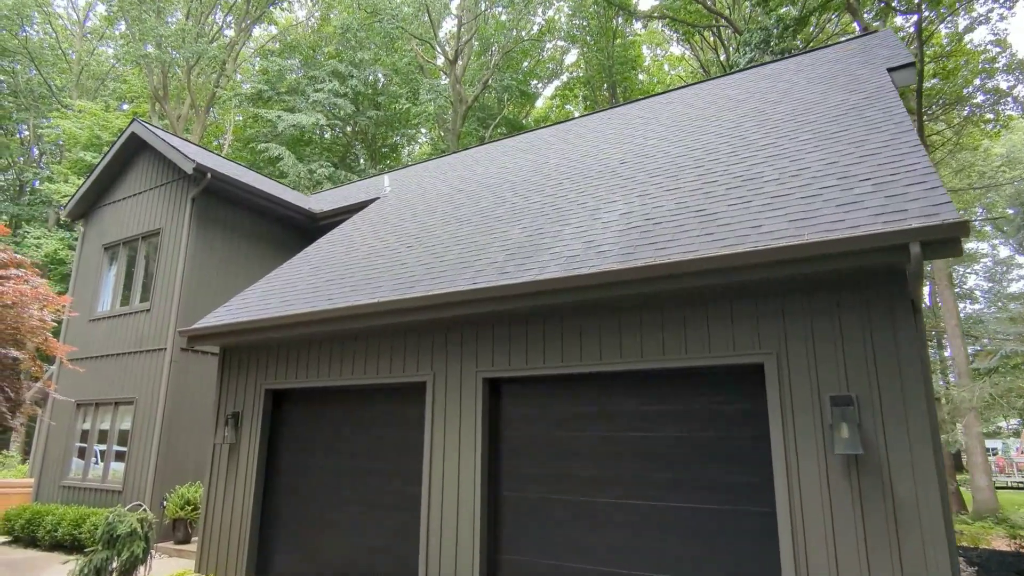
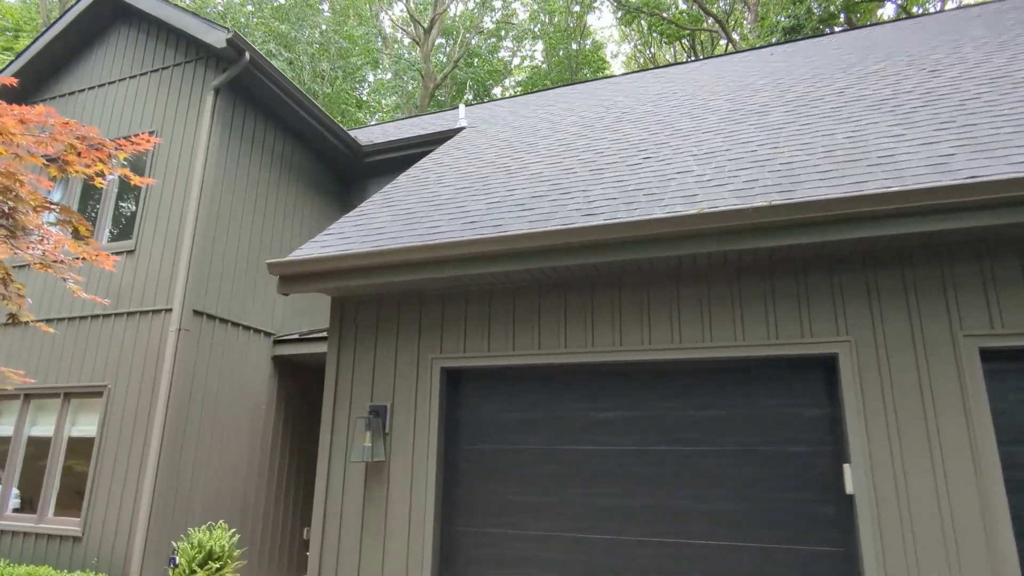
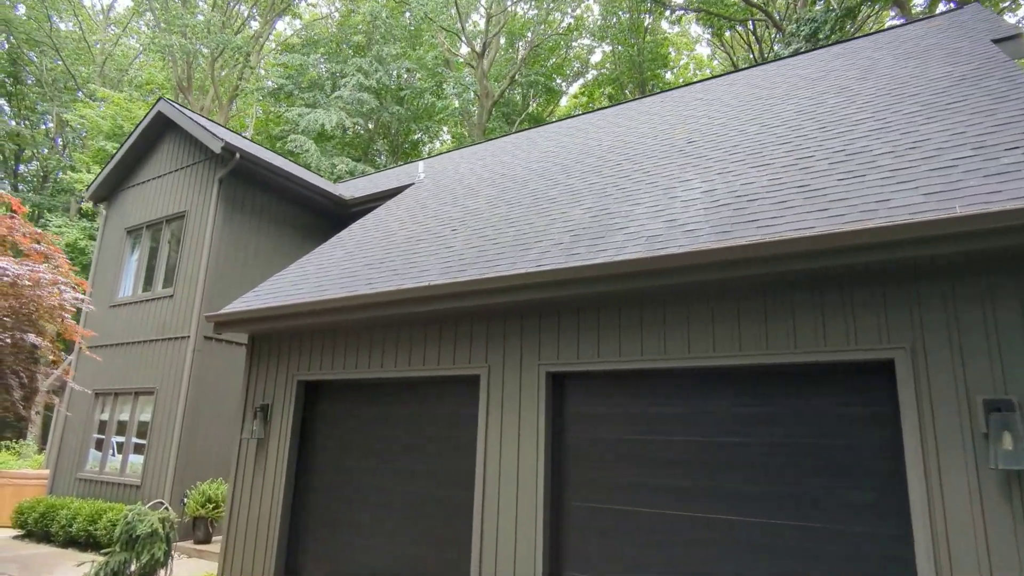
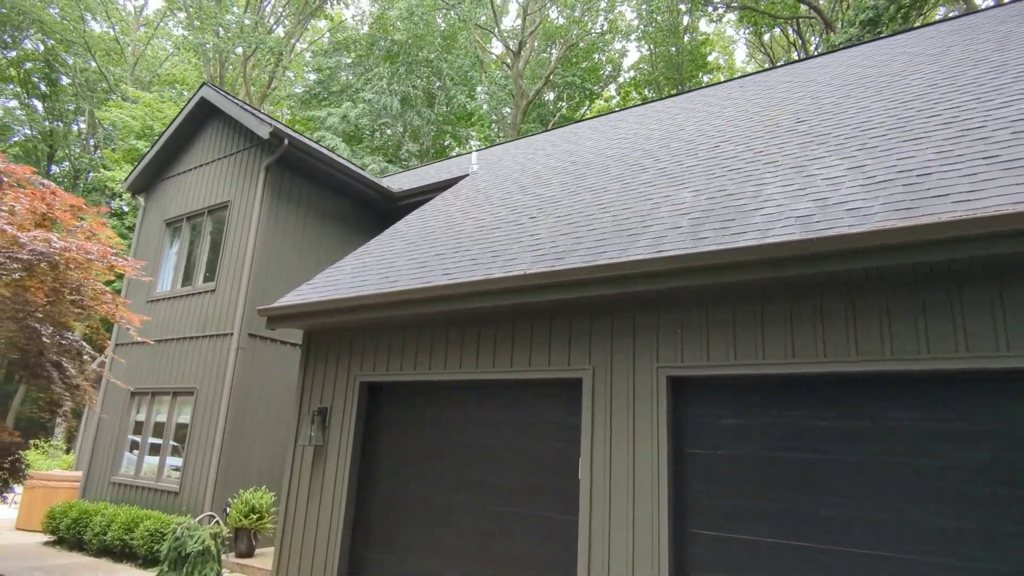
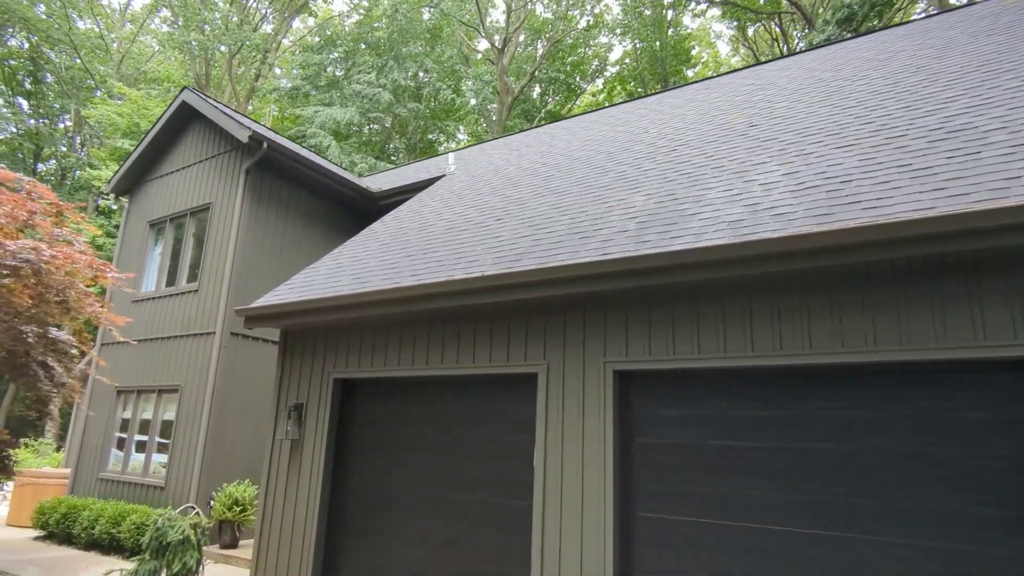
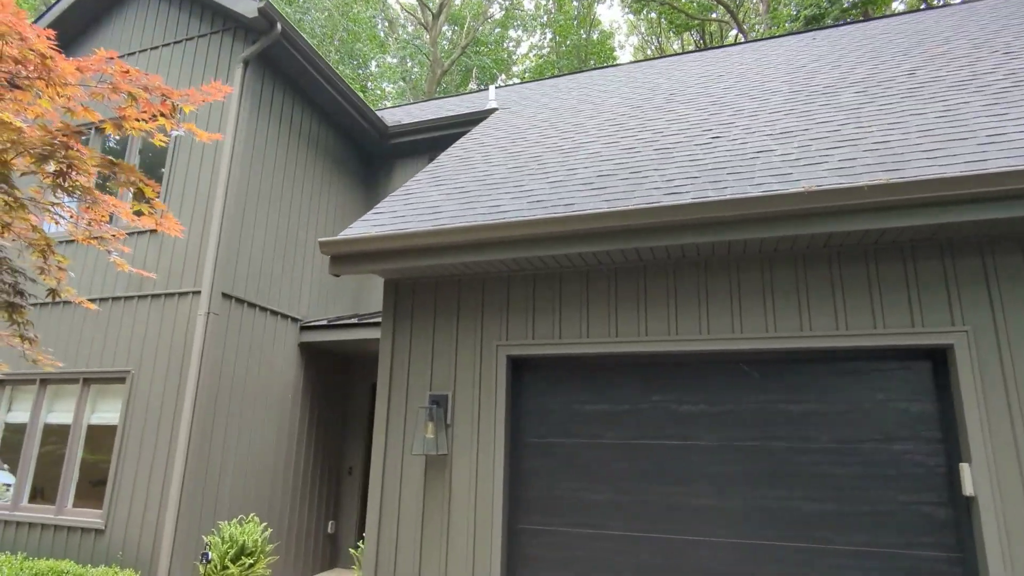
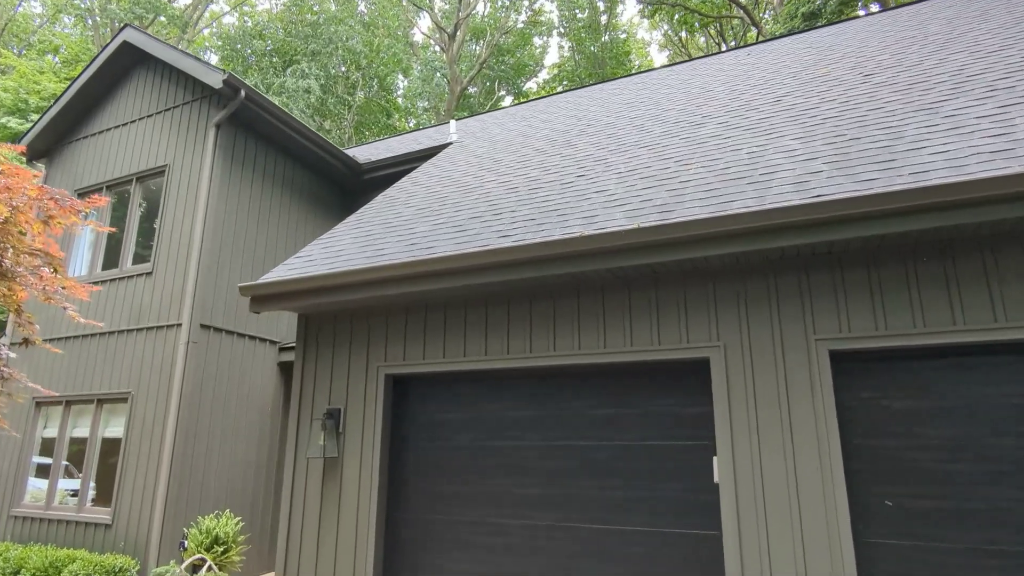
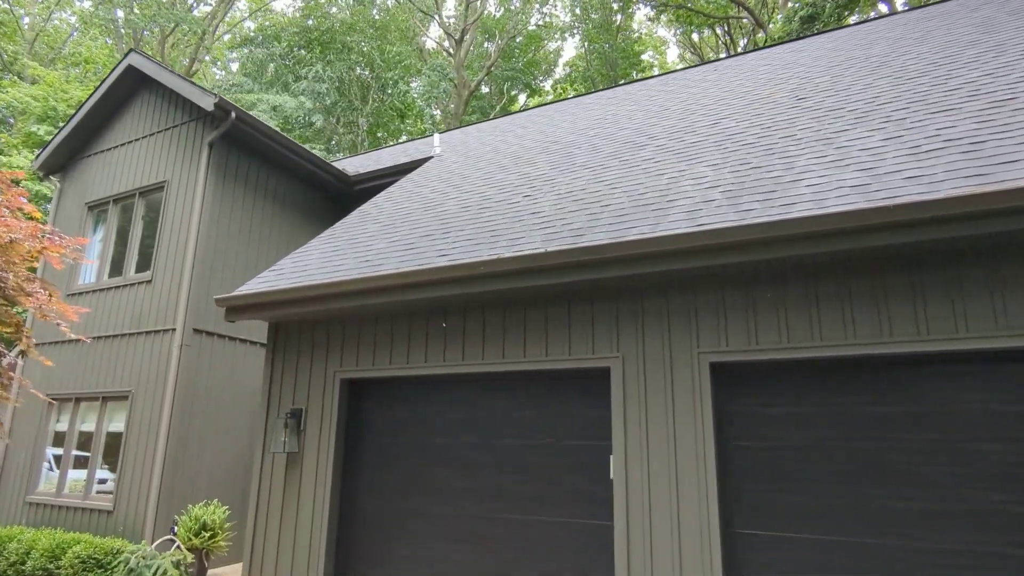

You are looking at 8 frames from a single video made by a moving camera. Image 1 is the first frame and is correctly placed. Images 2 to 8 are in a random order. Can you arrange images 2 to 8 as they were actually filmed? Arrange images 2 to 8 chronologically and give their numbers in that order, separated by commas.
3, 5, 4, 8, 7, 2, 6
